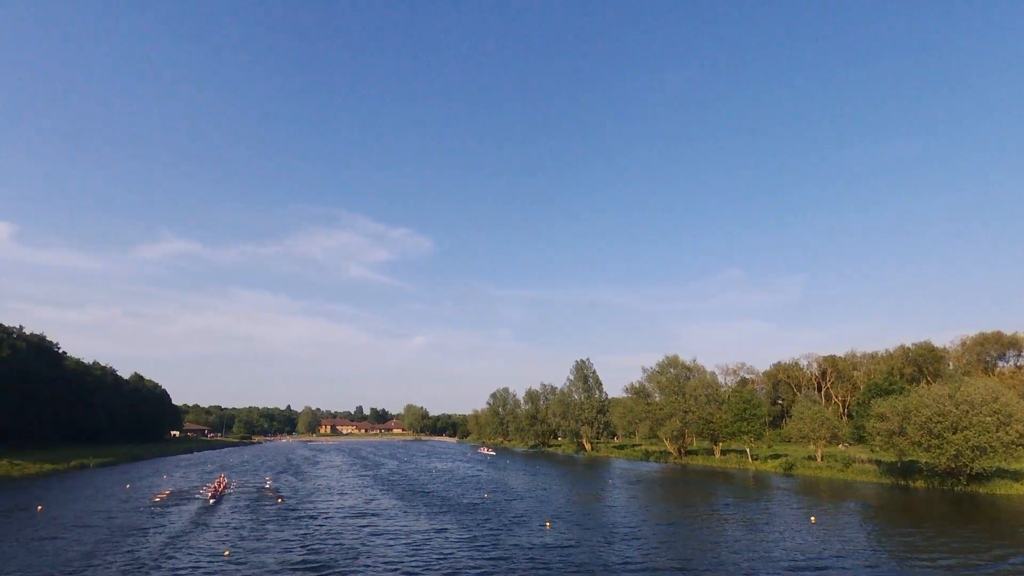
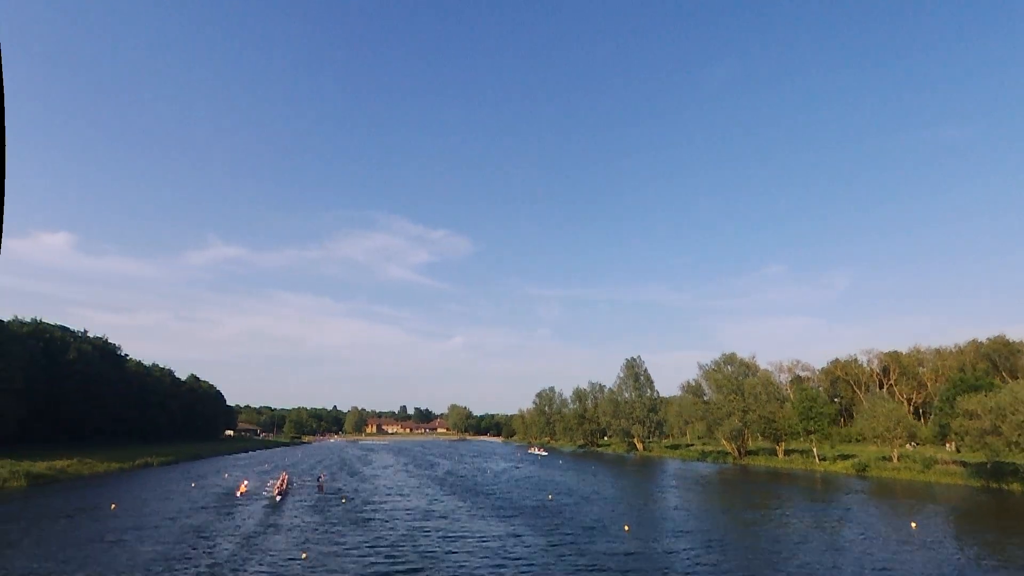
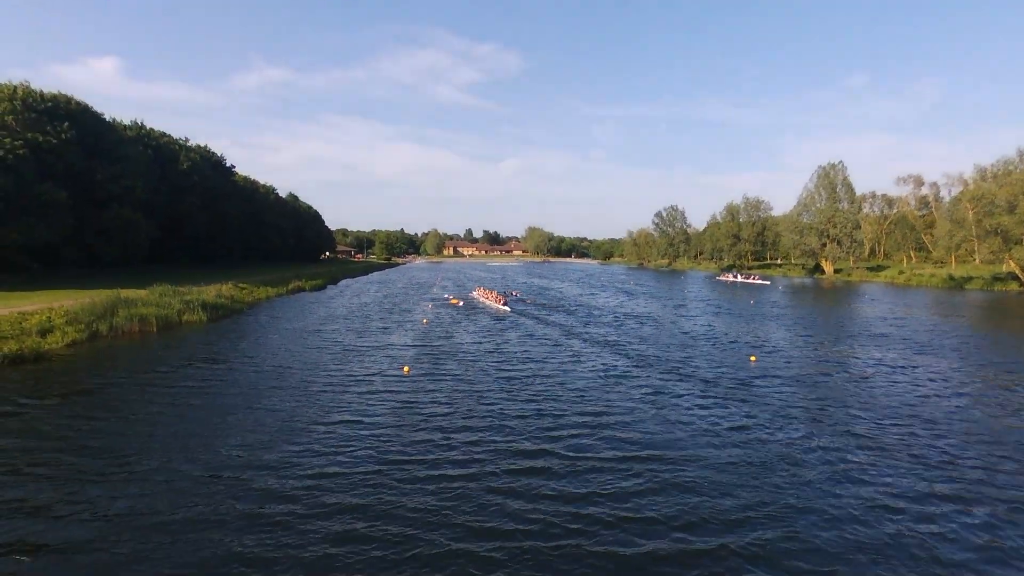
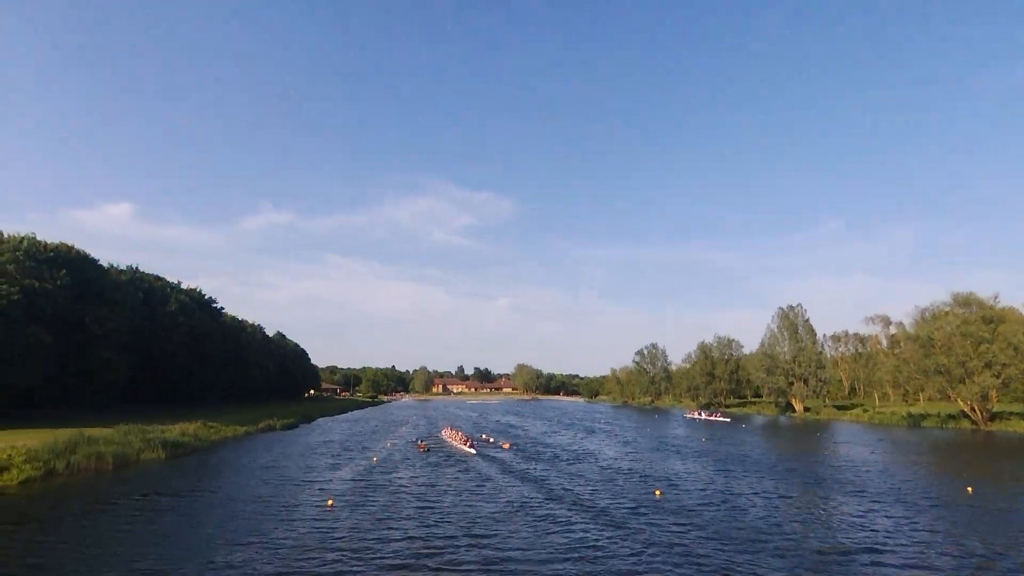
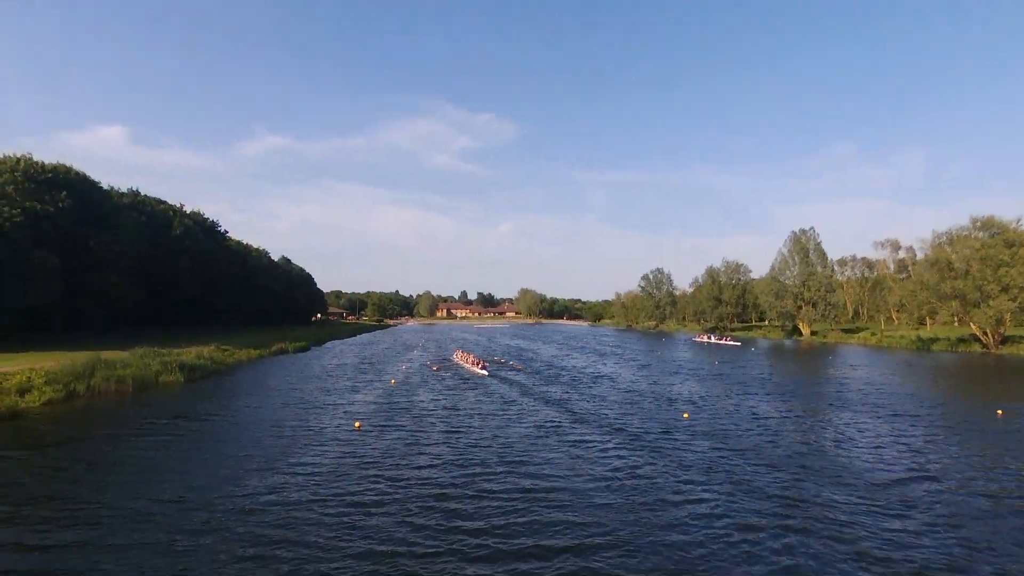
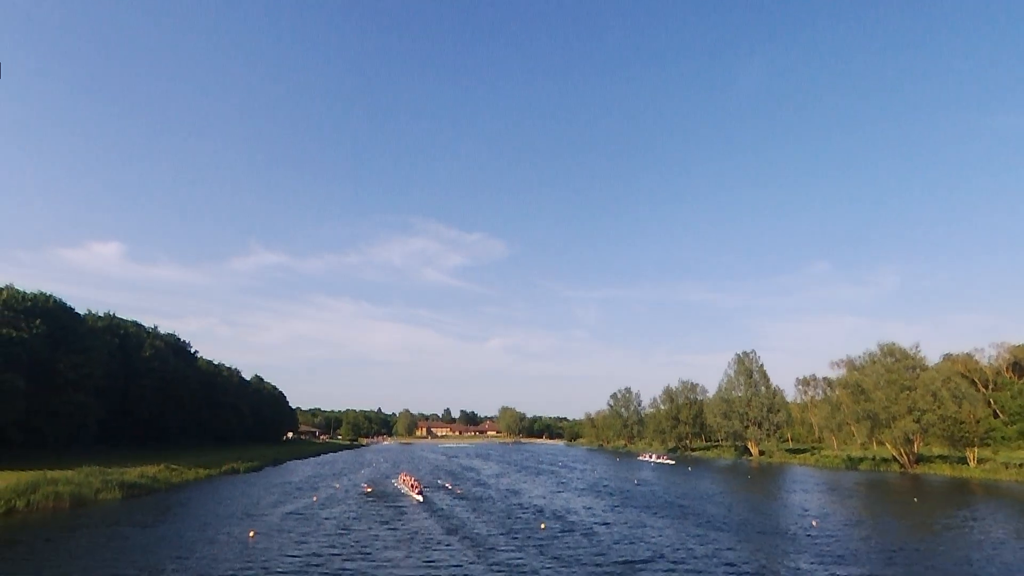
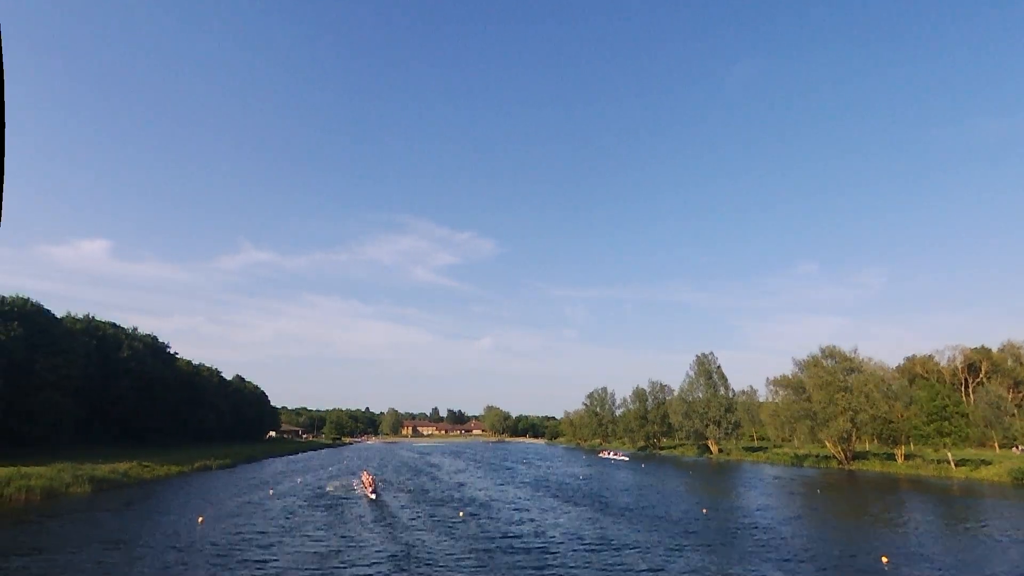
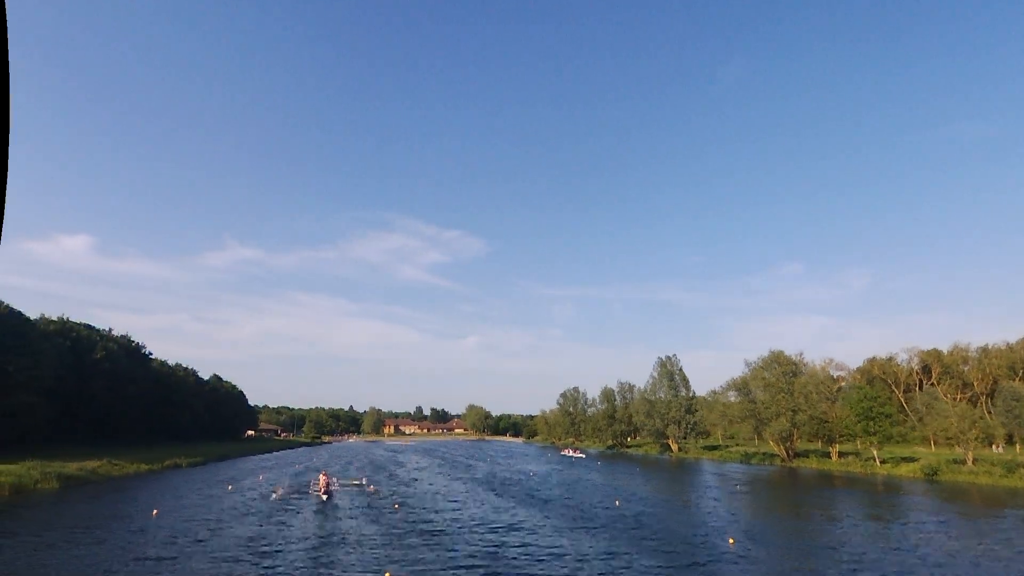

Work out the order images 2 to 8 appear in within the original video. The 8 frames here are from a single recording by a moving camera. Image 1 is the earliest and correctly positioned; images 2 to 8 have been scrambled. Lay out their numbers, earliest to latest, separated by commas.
2, 8, 7, 6, 4, 5, 3
